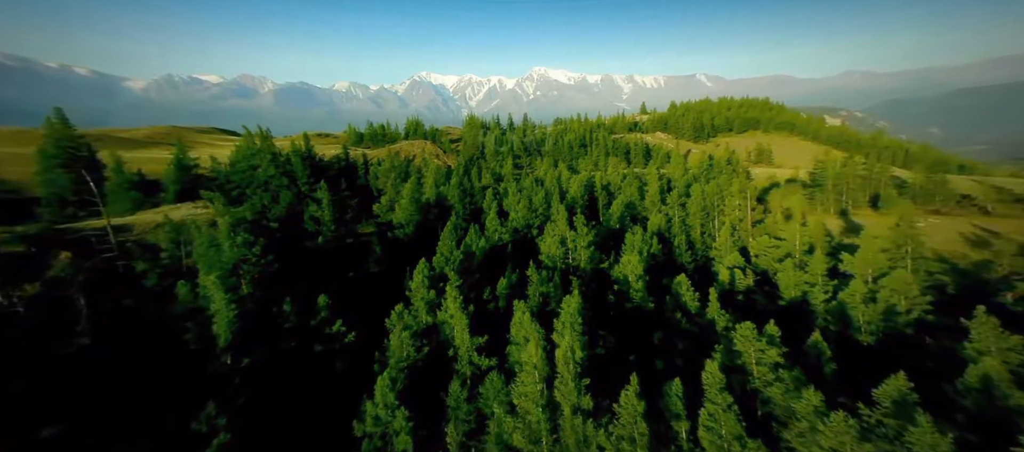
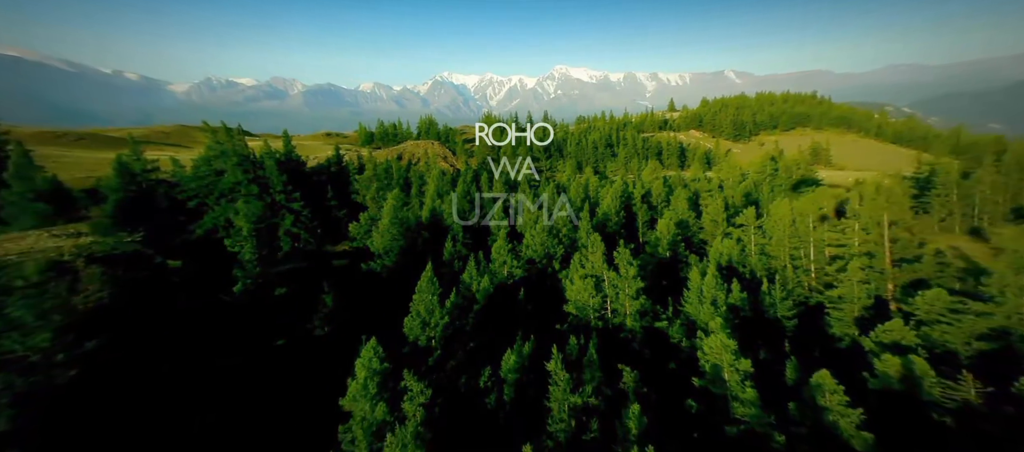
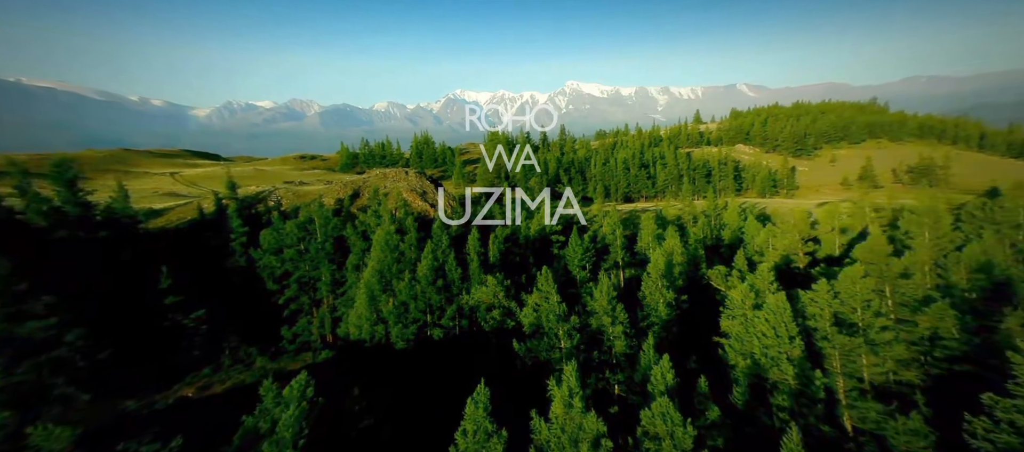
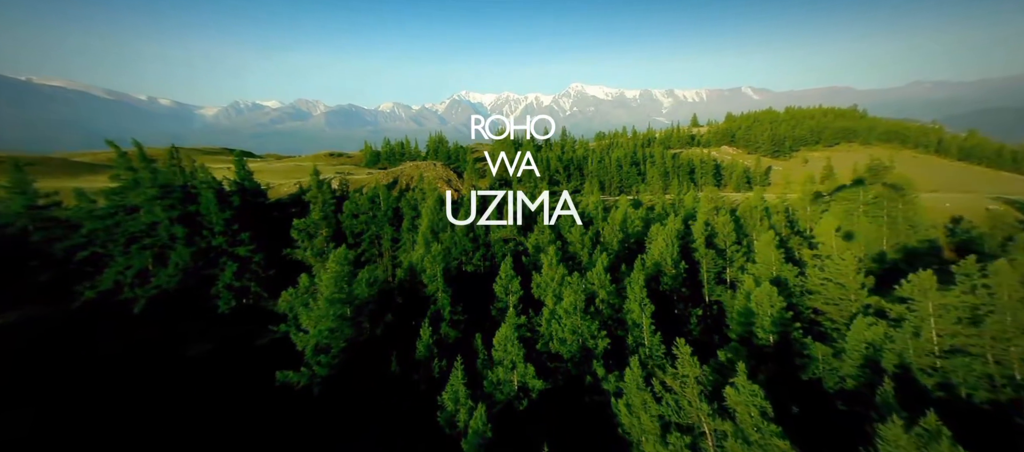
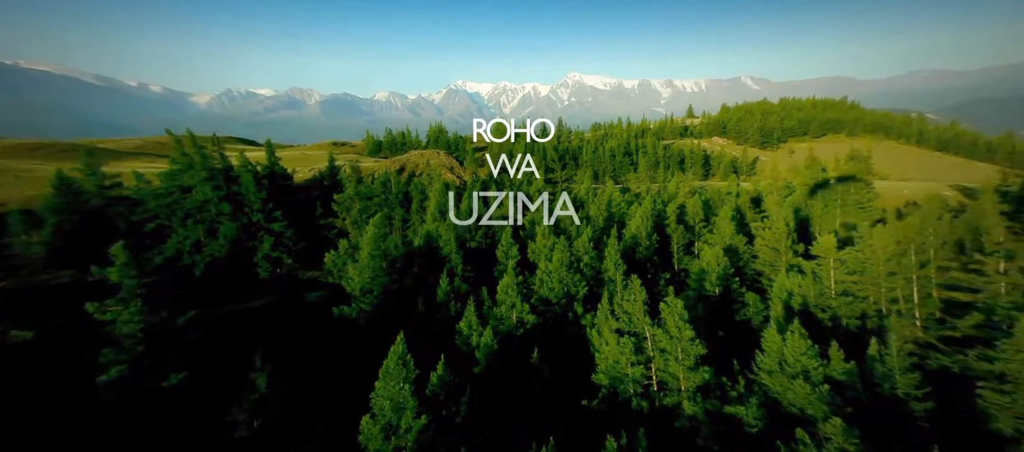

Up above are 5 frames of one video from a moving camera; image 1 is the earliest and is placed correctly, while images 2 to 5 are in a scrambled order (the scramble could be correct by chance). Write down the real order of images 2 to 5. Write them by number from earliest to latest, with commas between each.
2, 5, 4, 3
